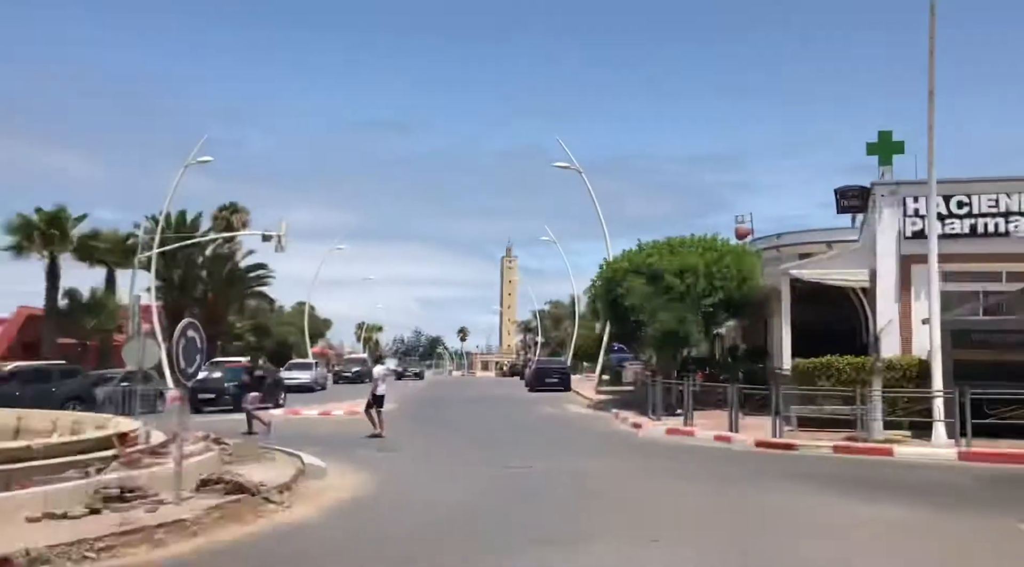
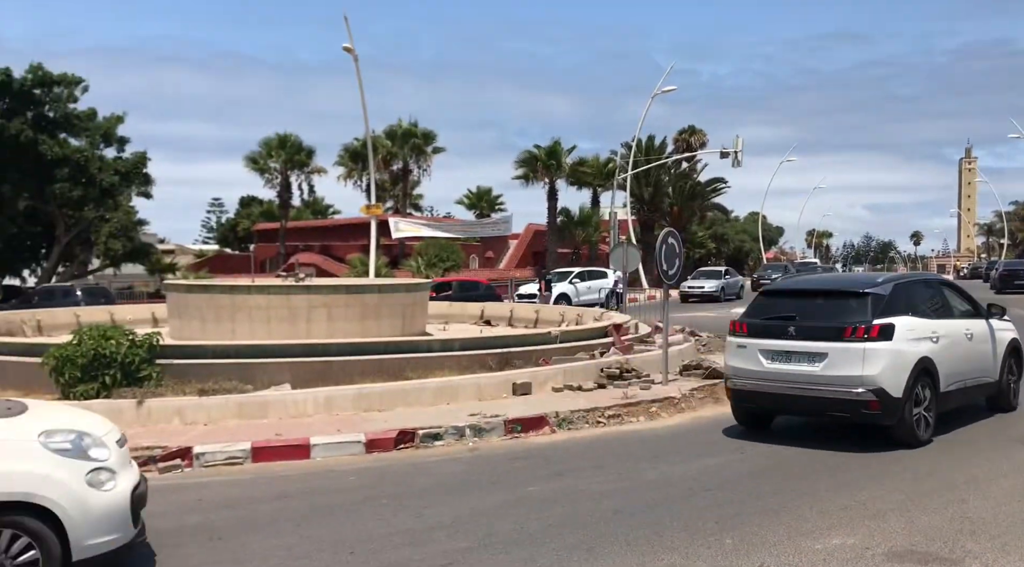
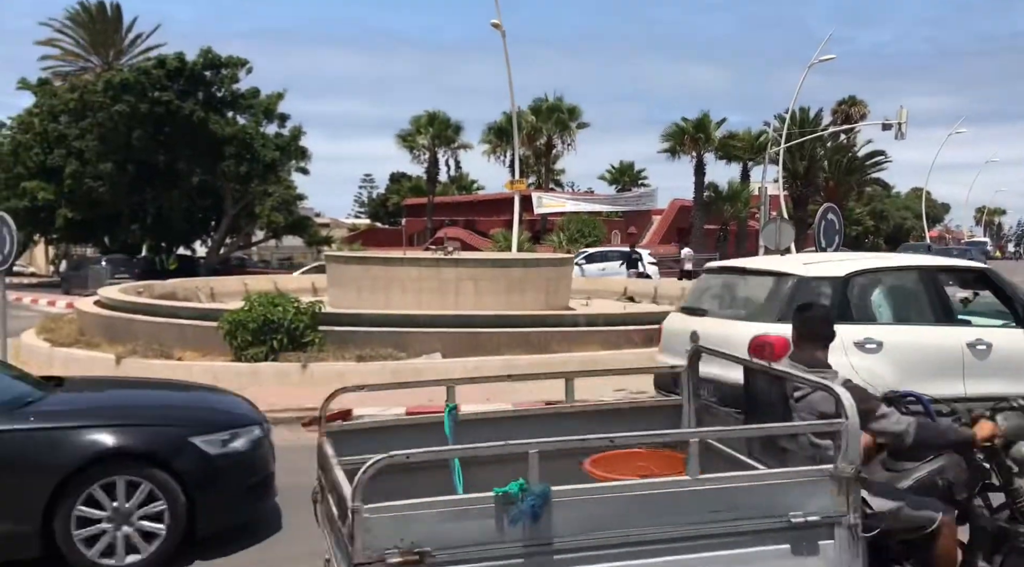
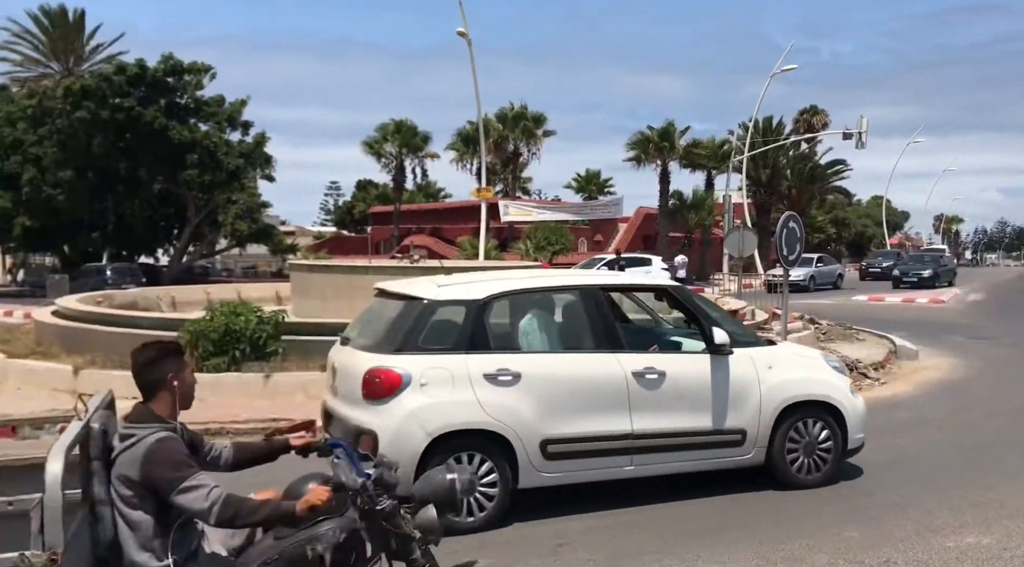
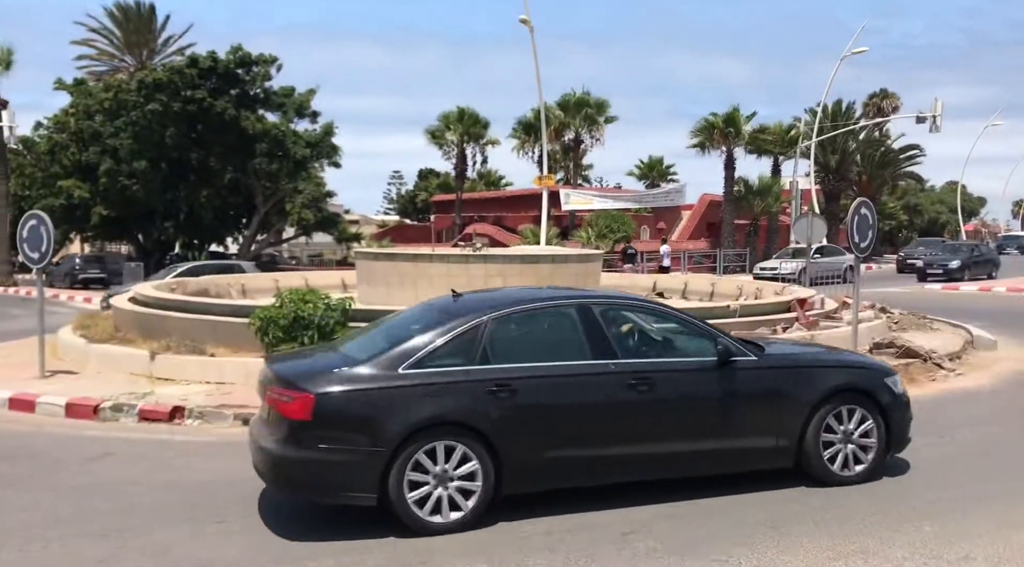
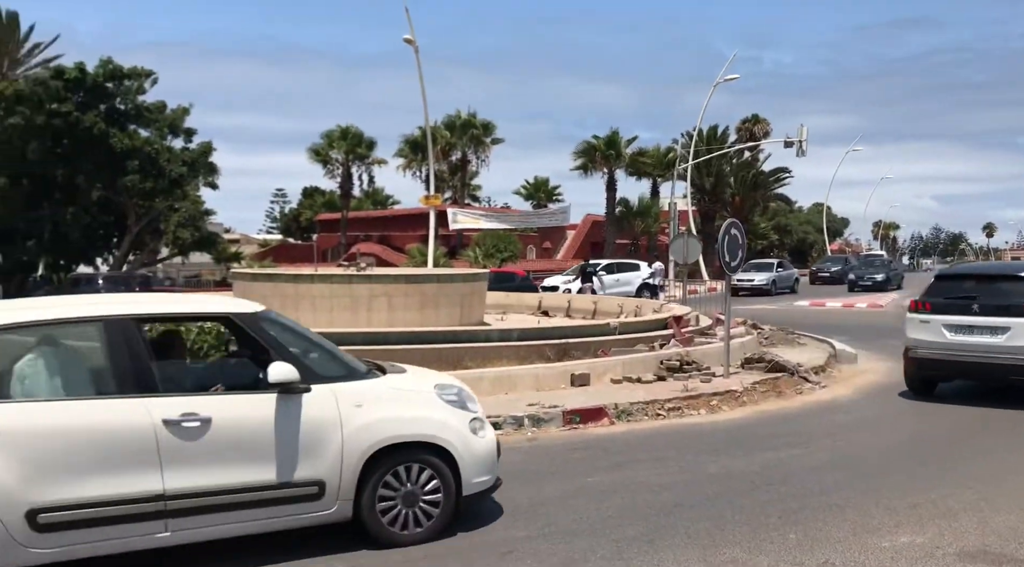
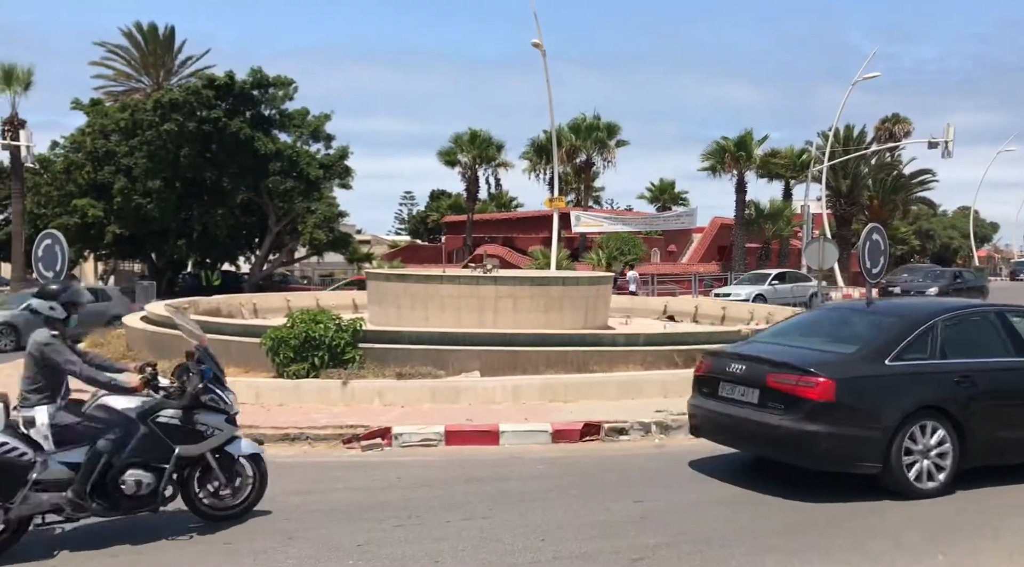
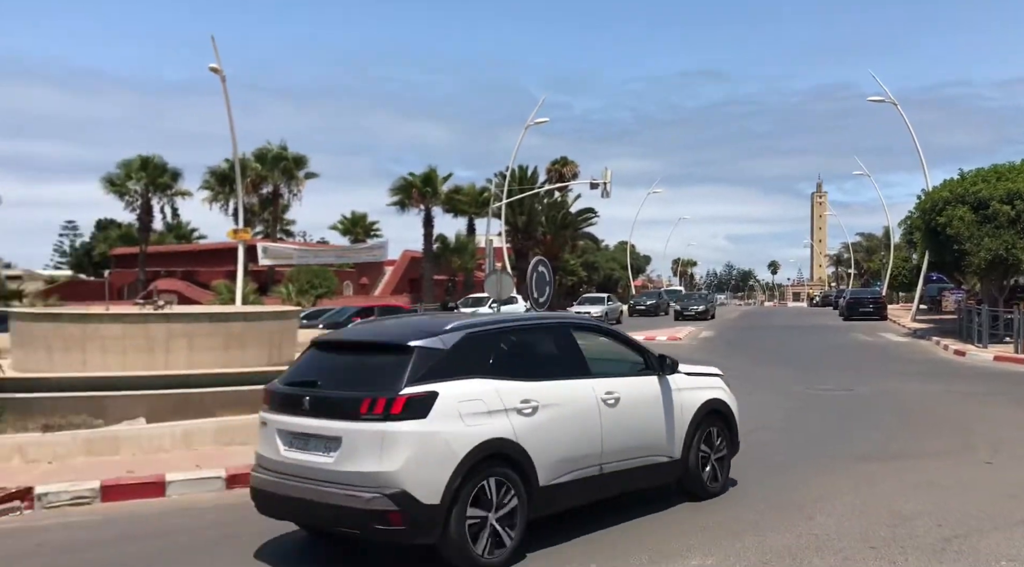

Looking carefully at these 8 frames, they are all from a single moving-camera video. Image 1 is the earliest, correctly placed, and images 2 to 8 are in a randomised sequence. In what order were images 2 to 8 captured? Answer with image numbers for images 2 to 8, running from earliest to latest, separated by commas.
8, 2, 6, 4, 3, 5, 7
